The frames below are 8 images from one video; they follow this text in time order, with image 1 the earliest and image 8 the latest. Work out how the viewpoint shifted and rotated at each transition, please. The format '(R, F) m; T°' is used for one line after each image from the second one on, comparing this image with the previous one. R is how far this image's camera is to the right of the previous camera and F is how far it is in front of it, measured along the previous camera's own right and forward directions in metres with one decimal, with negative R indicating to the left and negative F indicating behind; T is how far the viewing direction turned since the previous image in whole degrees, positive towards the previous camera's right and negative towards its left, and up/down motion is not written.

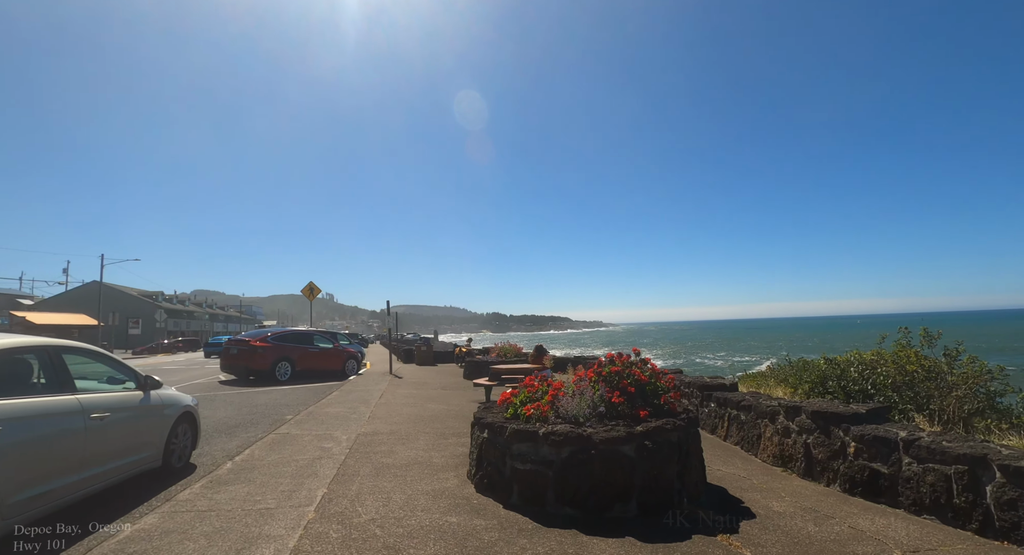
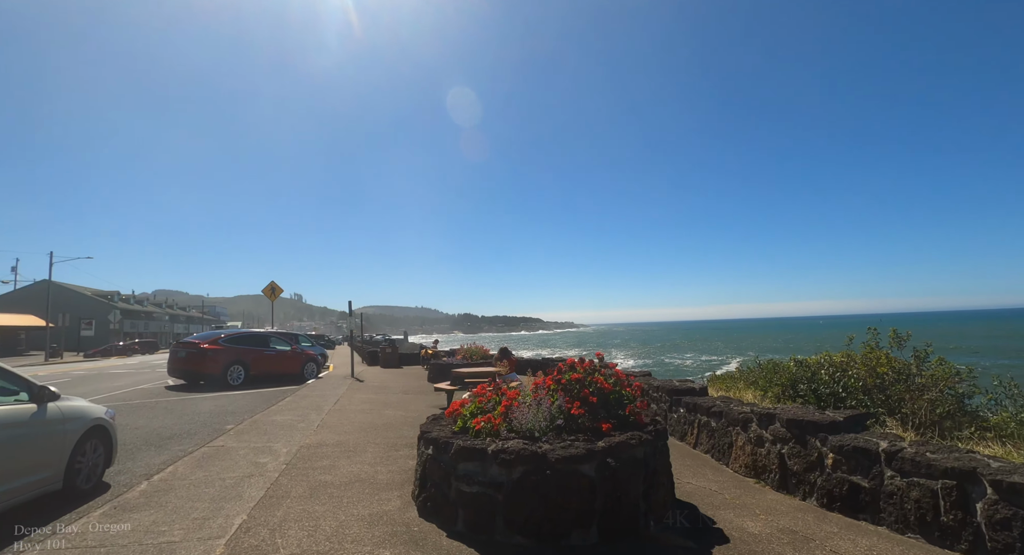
(+0.2, +0.5) m; +3°
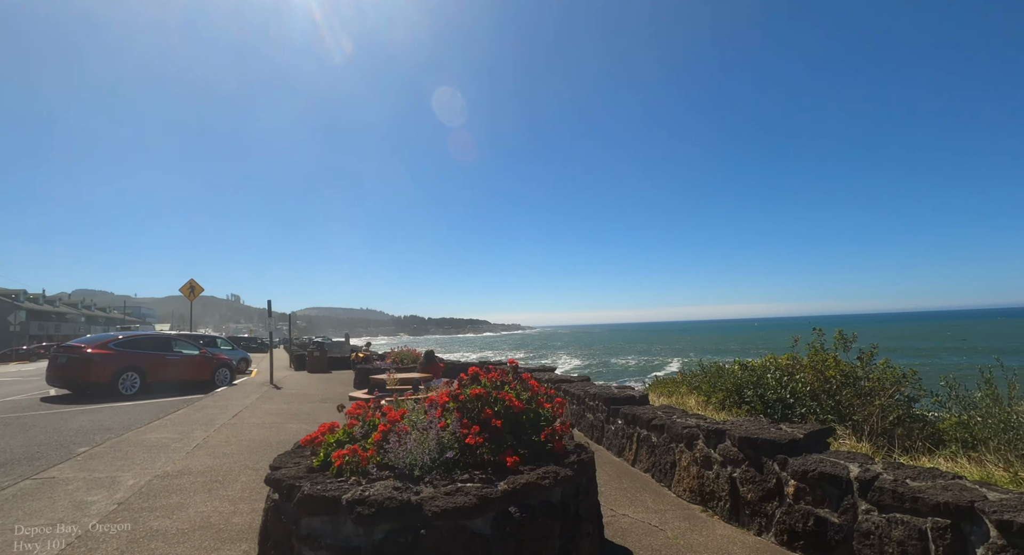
(+0.4, +1.0) m; +6°
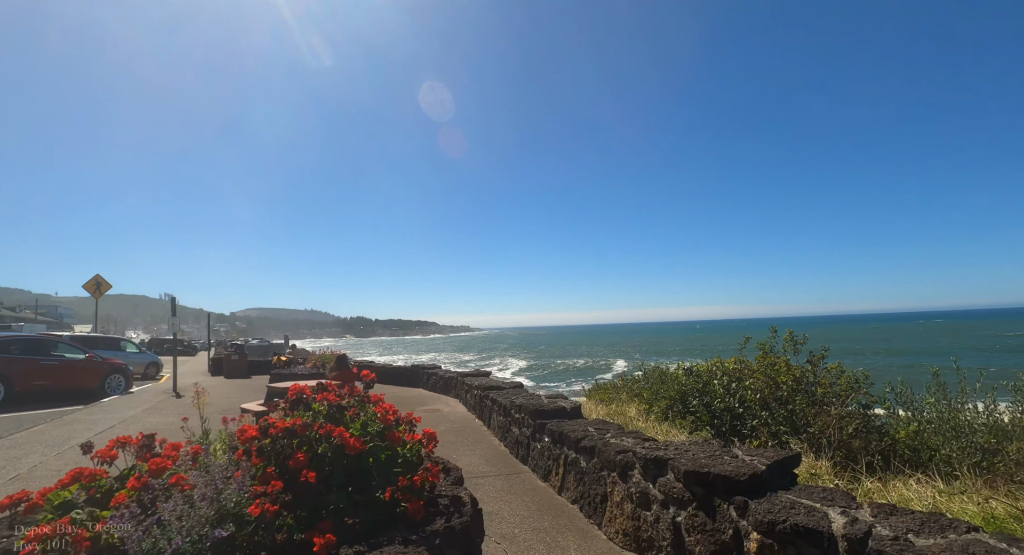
(+0.5, +1.0) m; +6°
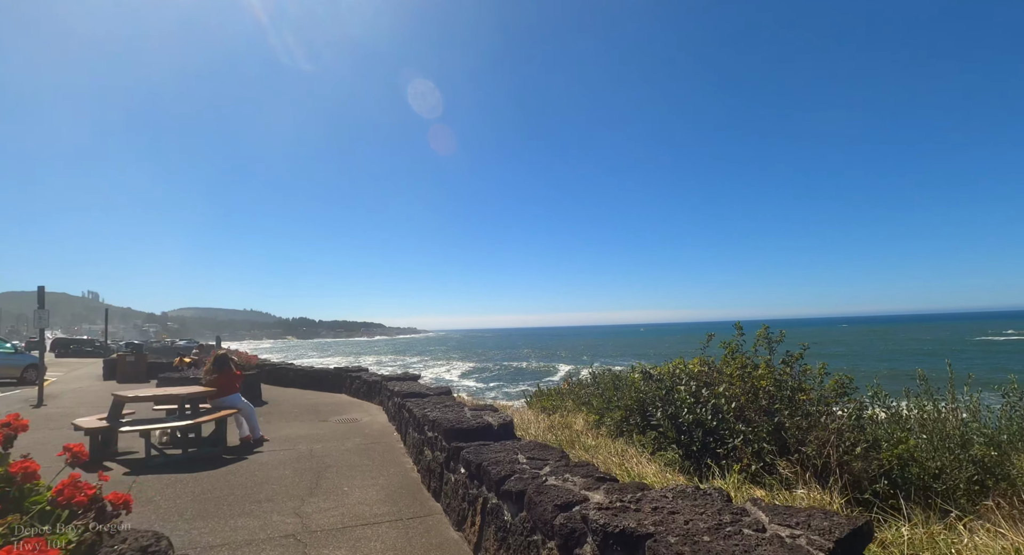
(+0.3, +1.4) m; +6°
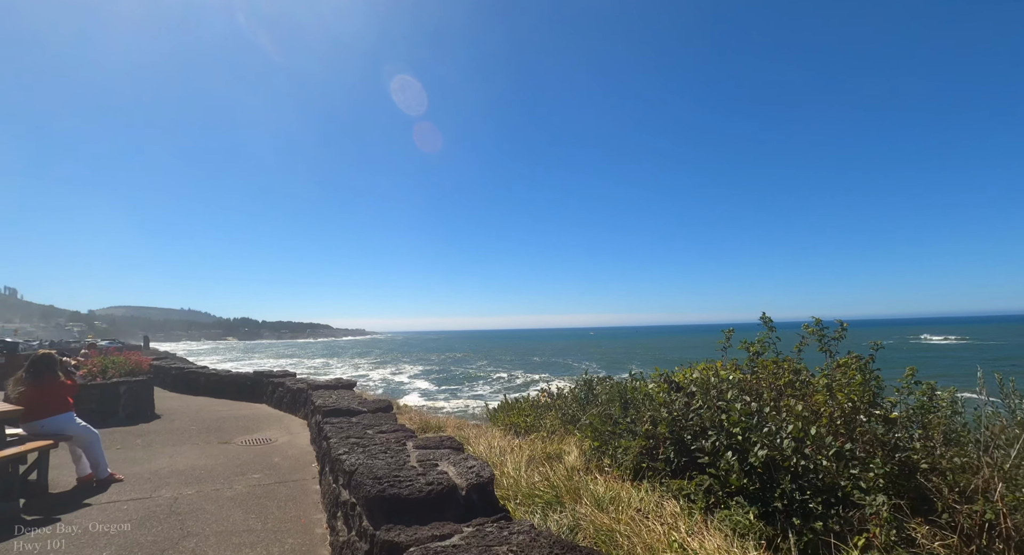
(-0.1, +1.8) m; +5°
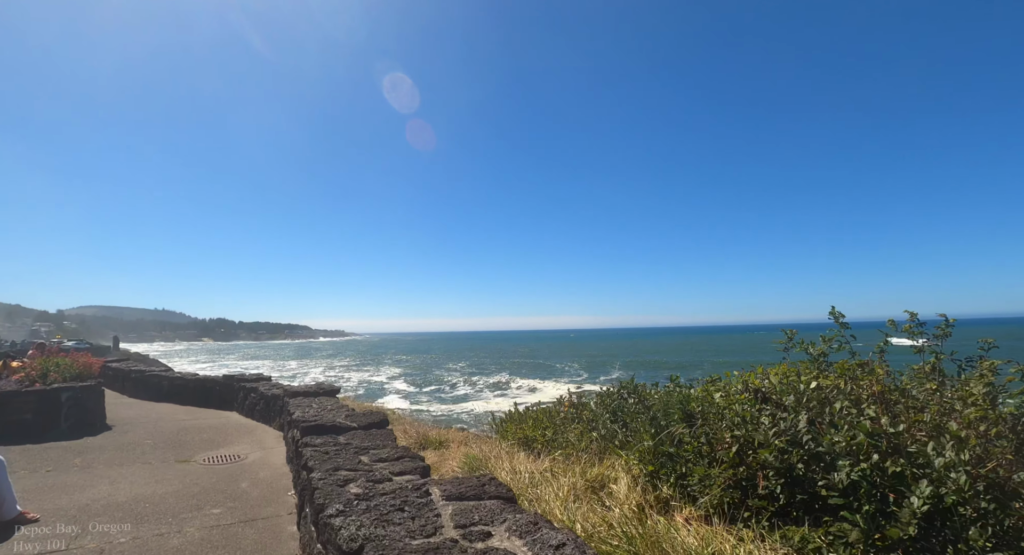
(-0.4, +1.0) m; +2°
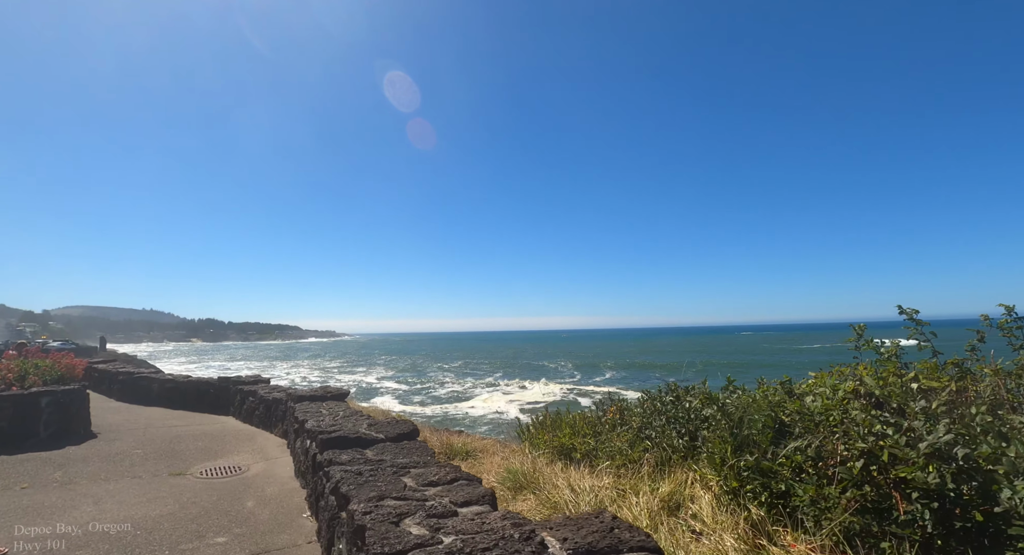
(-0.5, +0.6) m; +1°
